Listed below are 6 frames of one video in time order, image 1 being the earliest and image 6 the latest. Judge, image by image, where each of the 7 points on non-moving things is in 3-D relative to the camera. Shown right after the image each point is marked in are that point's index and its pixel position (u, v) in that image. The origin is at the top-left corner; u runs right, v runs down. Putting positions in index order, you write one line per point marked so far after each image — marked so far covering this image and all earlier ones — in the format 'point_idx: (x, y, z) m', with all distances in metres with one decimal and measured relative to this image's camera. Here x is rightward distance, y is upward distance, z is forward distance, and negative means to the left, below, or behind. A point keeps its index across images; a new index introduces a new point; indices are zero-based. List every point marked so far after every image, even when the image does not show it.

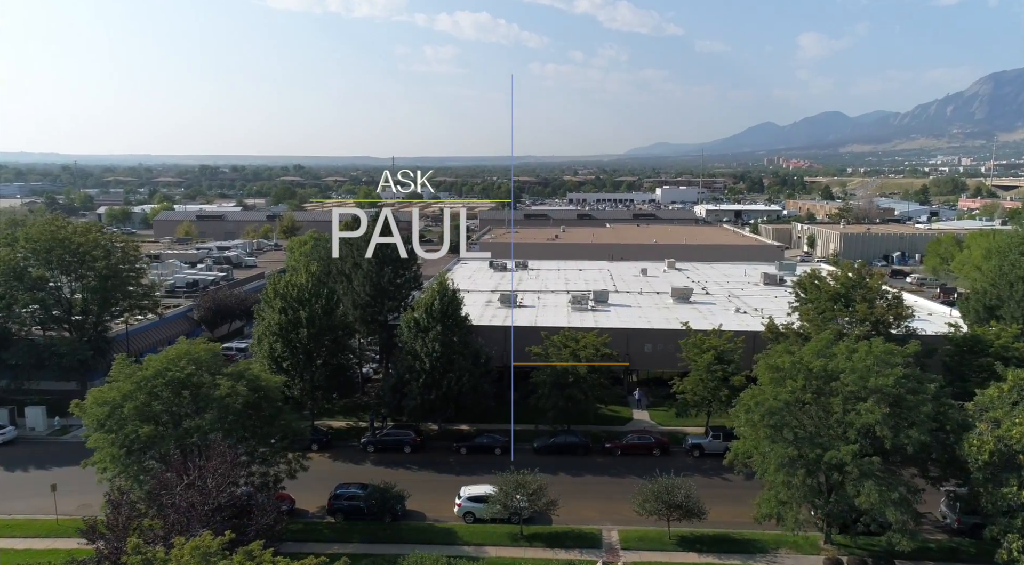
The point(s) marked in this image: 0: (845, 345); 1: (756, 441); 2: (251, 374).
0: (+9.0, -1.7, +17.1) m
1: (+6.4, -4.2, +16.6) m
2: (-7.8, -2.7, +18.8) m
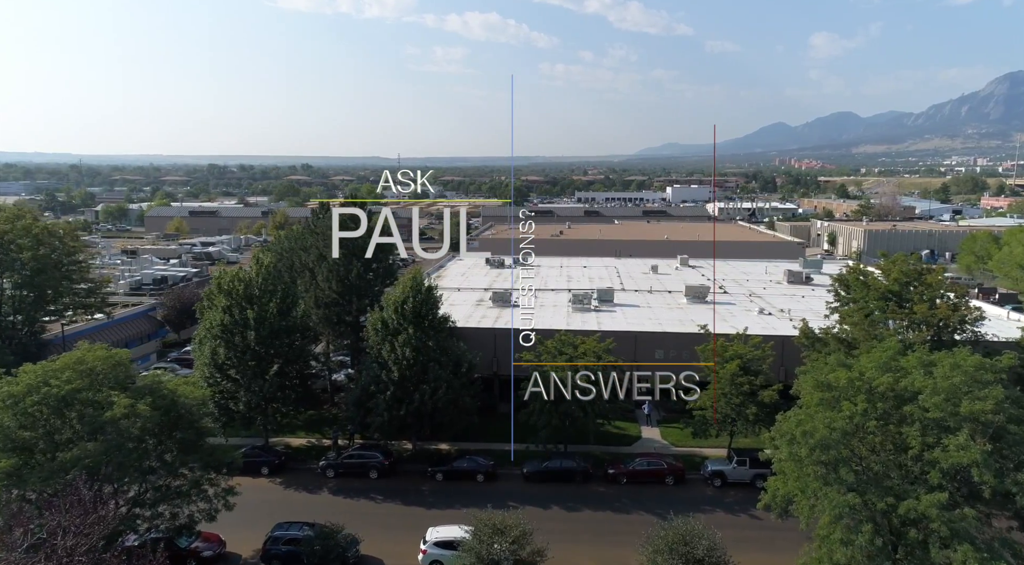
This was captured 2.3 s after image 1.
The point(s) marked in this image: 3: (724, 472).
0: (+8.5, -1.5, +13.2) m
1: (+5.8, -4.0, +12.7) m
2: (-8.3, -2.5, +15.1) m
3: (+6.6, -5.9, +19.6) m
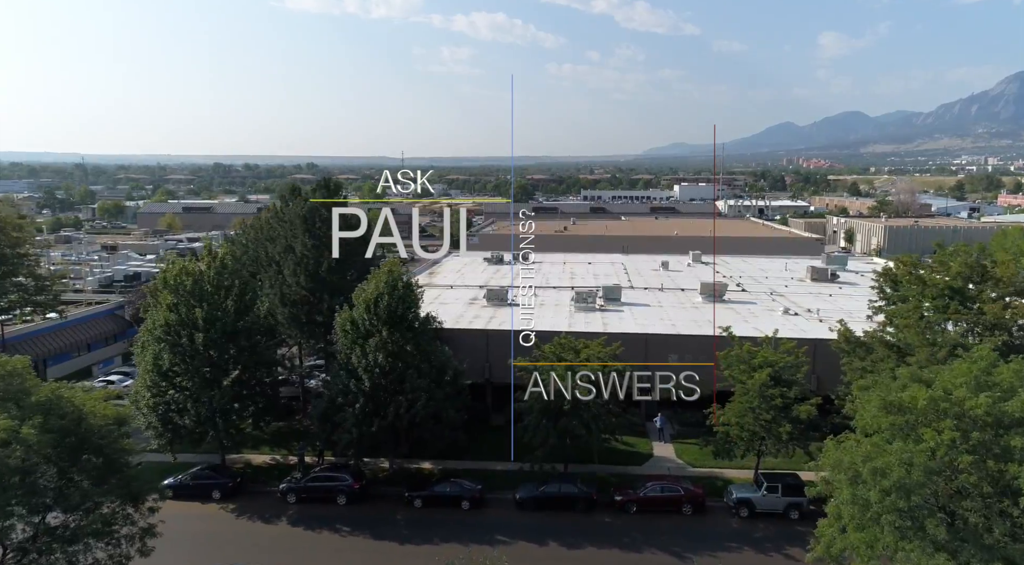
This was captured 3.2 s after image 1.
0: (+8.1, -1.4, +10.2) m
1: (+5.5, -3.9, +9.8) m
2: (-8.6, -2.3, +12.3) m
3: (+6.3, -5.7, +16.7) m
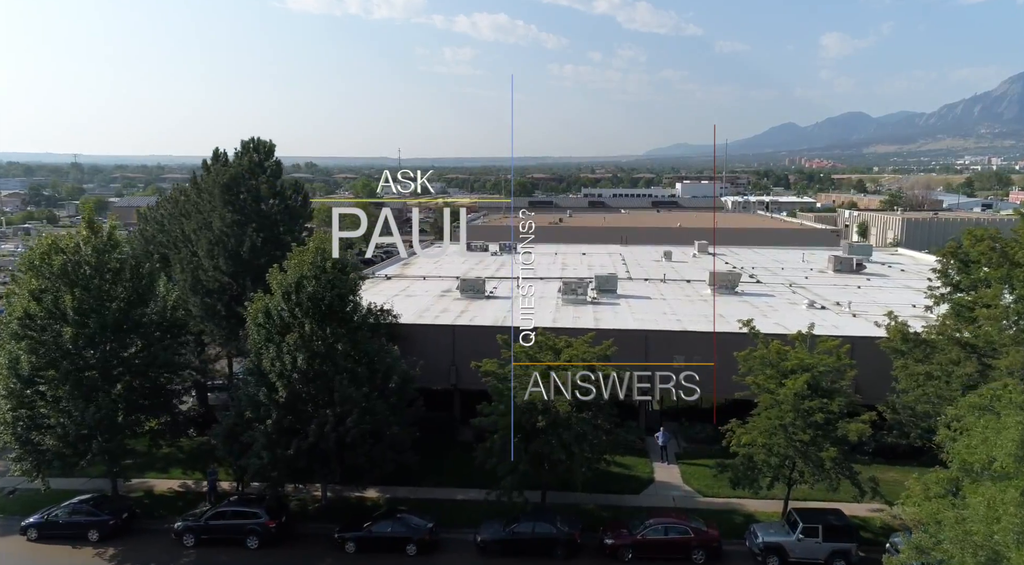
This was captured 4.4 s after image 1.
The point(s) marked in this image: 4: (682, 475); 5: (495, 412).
0: (+7.3, -1.0, +6.2) m
1: (+4.6, -3.4, +5.8) m
2: (-9.5, -1.9, +8.4) m
3: (+5.4, -5.3, +12.7) m
4: (+4.5, -5.0, +16.6) m
5: (-0.4, -2.8, +13.8) m
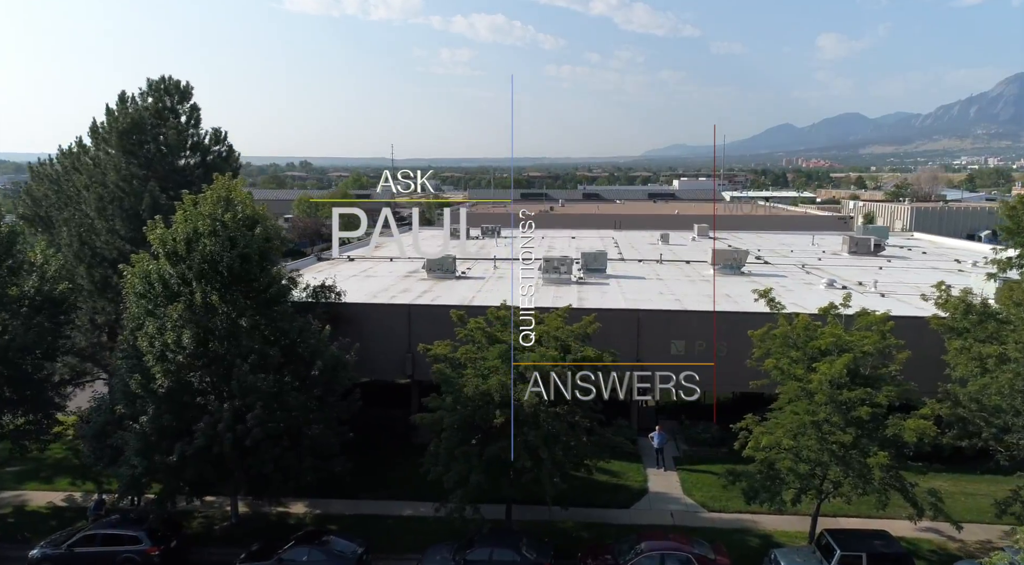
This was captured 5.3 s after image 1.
0: (+6.5, -0.2, +3.2) m
1: (+3.8, -2.7, +2.8) m
2: (-10.3, -1.2, +5.3) m
3: (+4.6, -4.6, +9.7) m
4: (+3.6, -4.3, +13.5) m
5: (-1.2, -2.1, +10.7) m
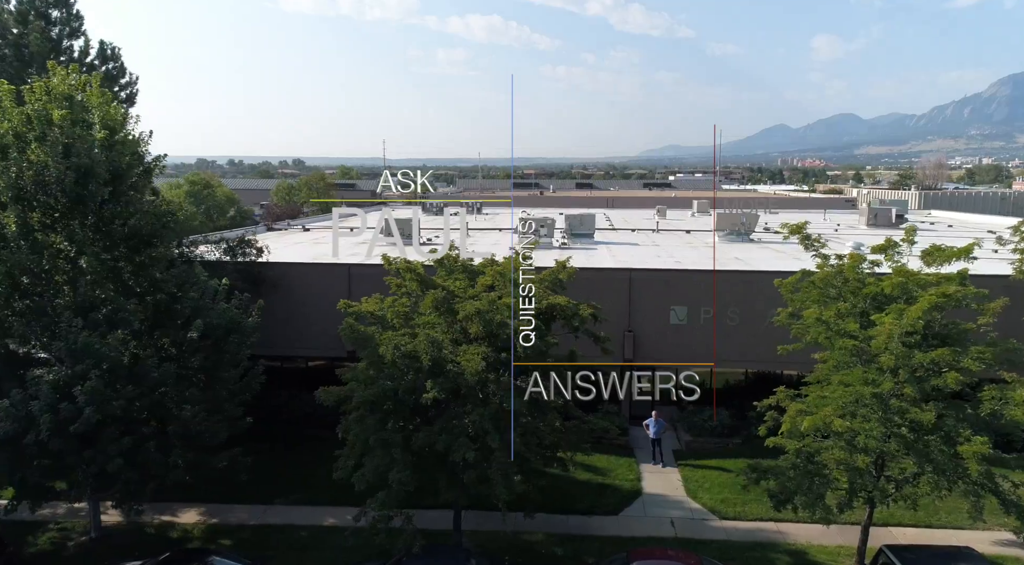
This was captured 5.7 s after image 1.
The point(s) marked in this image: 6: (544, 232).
0: (+5.8, +0.7, +0.3) m
1: (+3.2, -1.8, -0.1) m
2: (-10.9, -0.3, +2.3) m
3: (+3.9, -3.6, +6.8) m
4: (+2.9, -3.4, +10.6) m
5: (-1.9, -1.2, +7.8) m
6: (+0.9, +1.4, +16.9) m
